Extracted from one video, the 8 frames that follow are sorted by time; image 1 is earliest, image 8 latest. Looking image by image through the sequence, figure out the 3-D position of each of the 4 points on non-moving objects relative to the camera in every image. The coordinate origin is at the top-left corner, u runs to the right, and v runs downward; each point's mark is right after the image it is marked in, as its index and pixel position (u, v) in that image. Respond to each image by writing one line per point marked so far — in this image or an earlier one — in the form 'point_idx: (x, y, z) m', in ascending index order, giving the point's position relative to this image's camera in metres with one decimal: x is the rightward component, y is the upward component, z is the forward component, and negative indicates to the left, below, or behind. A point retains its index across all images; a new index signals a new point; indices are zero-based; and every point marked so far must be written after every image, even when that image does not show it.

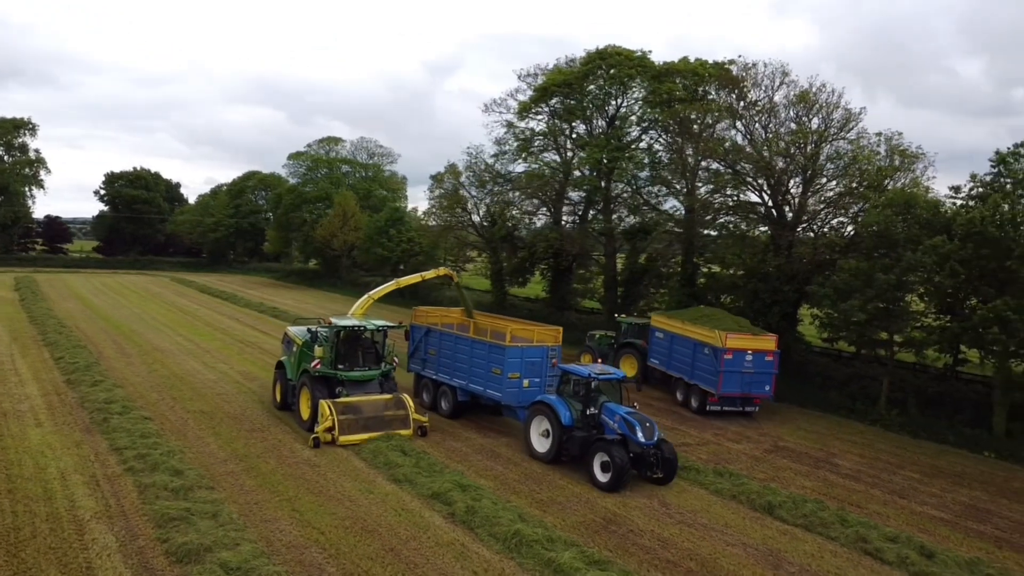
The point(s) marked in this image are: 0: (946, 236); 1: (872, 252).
0: (+8.7, +1.0, +16.3) m
1: (+8.2, +0.8, +18.3) m
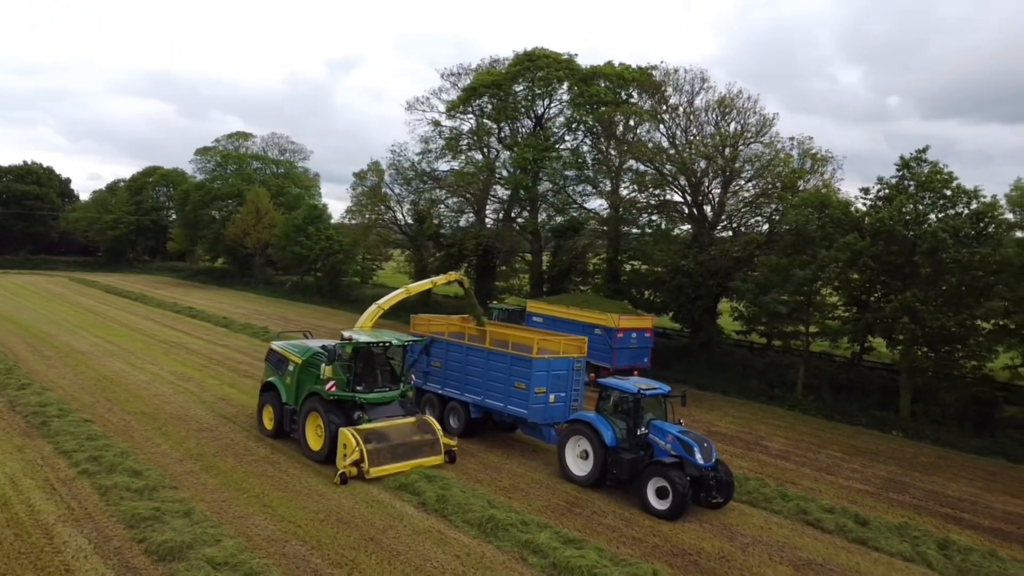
0: (+7.5, +1.2, +17.7) m
1: (+6.7, +1.0, +19.6) m
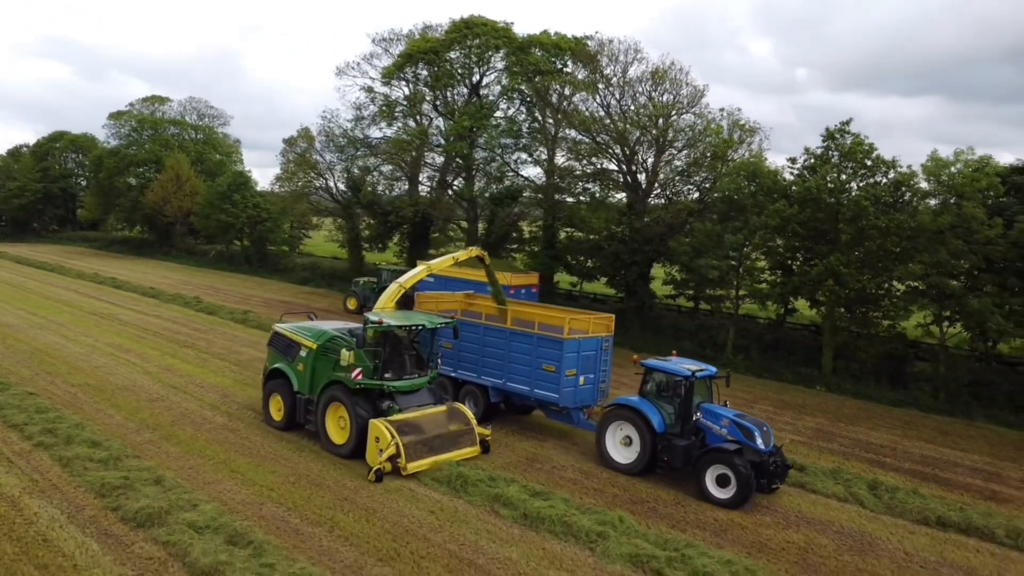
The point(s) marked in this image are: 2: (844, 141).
0: (+6.3, +2.0, +18.7) m
1: (+5.3, +1.8, +20.5) m
2: (+7.3, +3.2, +18.0) m
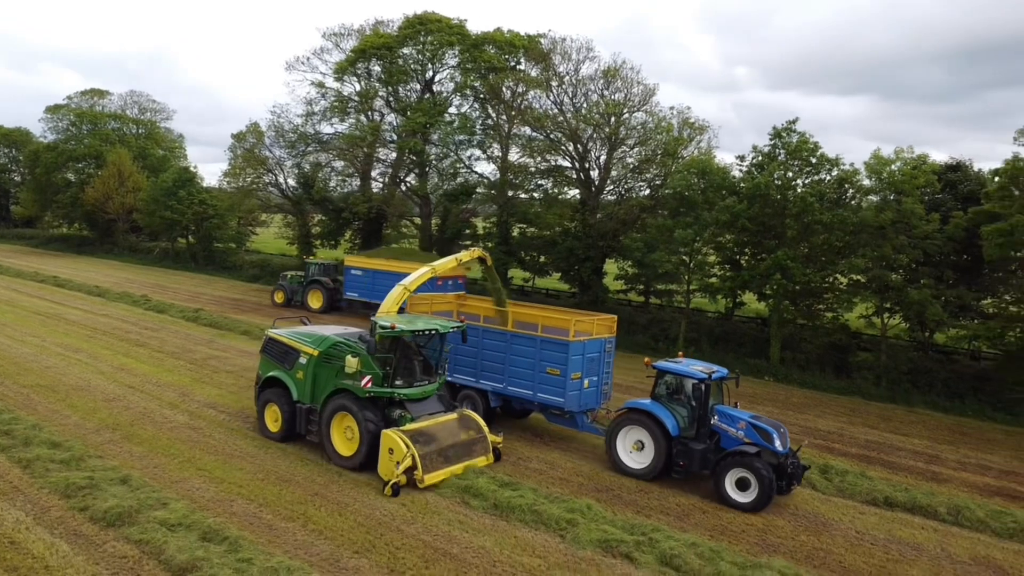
0: (+5.3, +2.1, +19.3) m
1: (+4.1, +2.0, +21.0) m
2: (+6.3, +3.4, +18.7) m
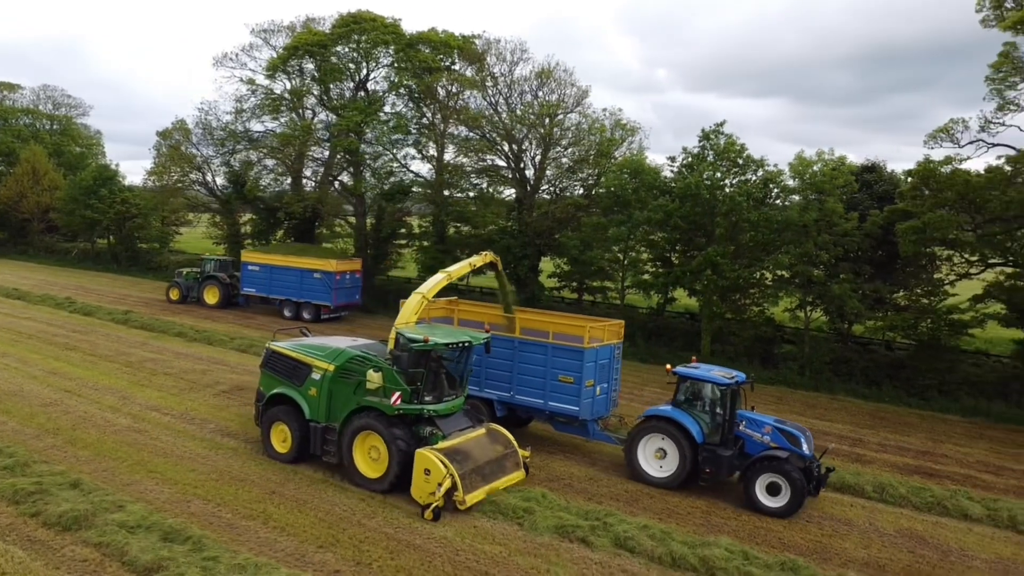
0: (+3.8, +2.2, +20.0) m
1: (+2.5, +2.1, +21.6) m
2: (+4.9, +3.5, +19.5) m
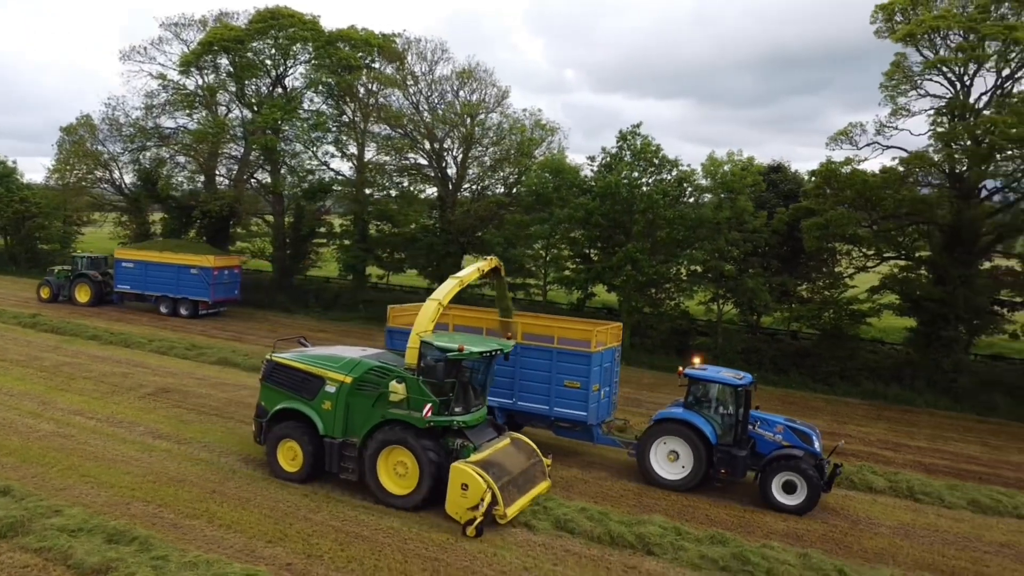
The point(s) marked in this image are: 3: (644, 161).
0: (+1.9, +2.3, +20.6) m
1: (+0.5, +2.2, +22.1) m
2: (+3.0, +3.6, +20.3) m
3: (+3.2, +3.1, +19.9) m
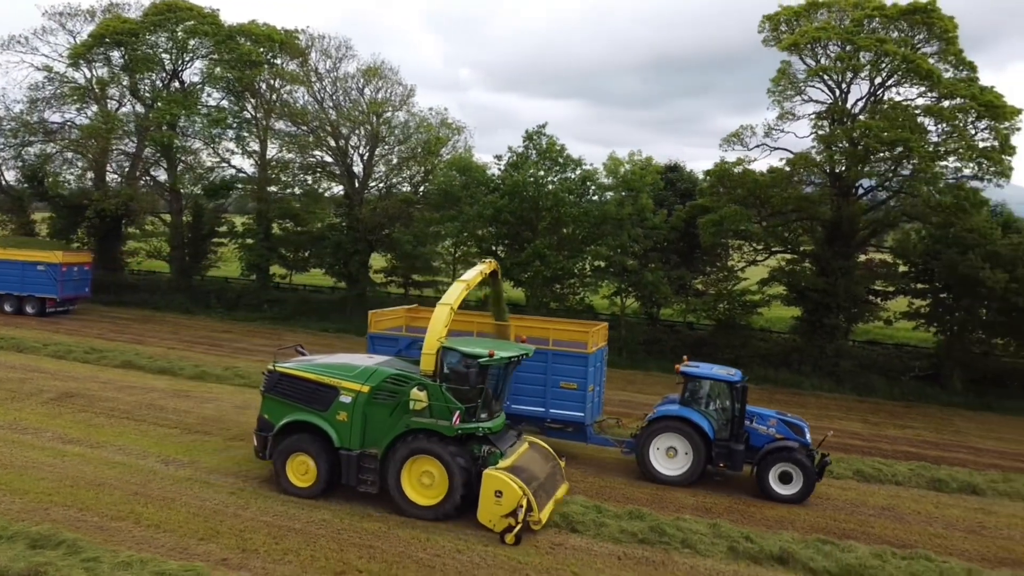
0: (-0.4, +2.4, +21.1) m
1: (-2.0, +2.2, +22.4) m
2: (+0.7, +3.7, +20.9) m
3: (+0.9, +3.2, +20.6) m
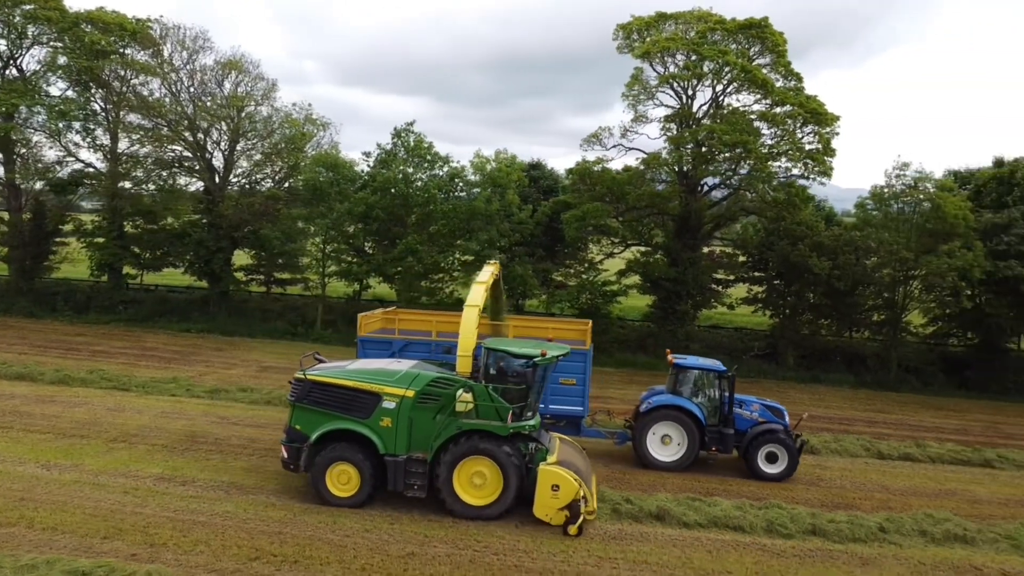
0: (-3.8, +2.5, +21.3) m
1: (-5.6, +2.3, +22.3) m
2: (-2.7, +3.9, +21.3) m
3: (-2.4, +3.4, +21.1) m
